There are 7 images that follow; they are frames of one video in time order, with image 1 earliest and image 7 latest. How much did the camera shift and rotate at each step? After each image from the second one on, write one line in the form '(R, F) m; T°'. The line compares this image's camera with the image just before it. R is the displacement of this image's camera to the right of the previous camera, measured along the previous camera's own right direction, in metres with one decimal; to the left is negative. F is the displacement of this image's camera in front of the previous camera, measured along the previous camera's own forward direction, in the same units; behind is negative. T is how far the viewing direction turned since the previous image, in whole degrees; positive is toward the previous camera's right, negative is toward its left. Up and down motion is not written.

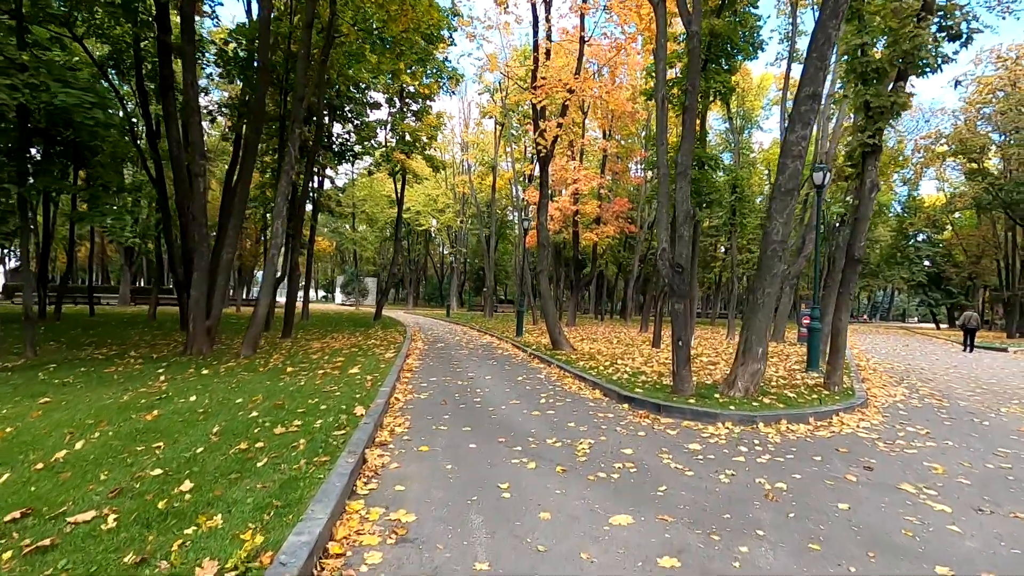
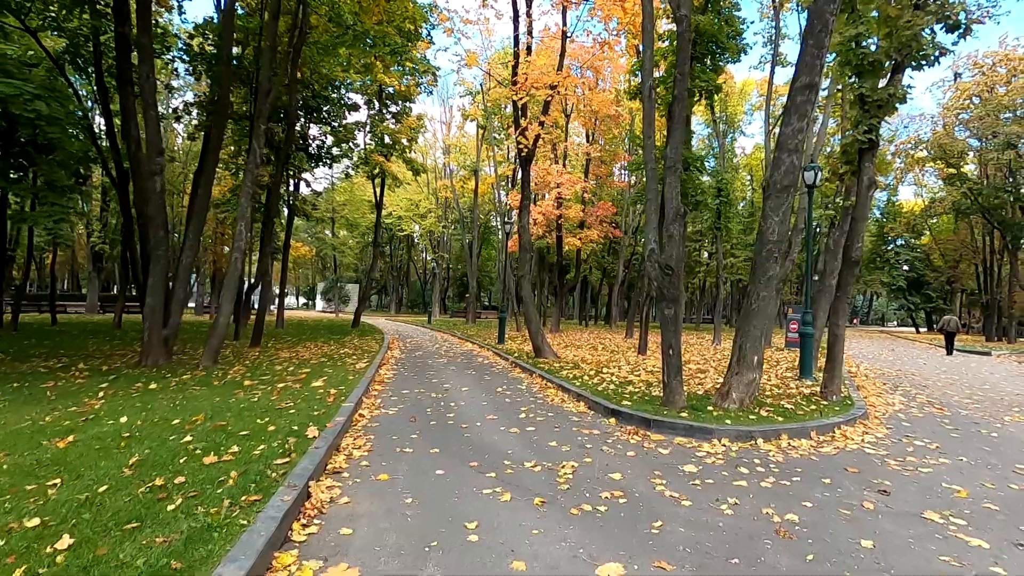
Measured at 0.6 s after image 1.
(+0.1, +0.6) m; +2°
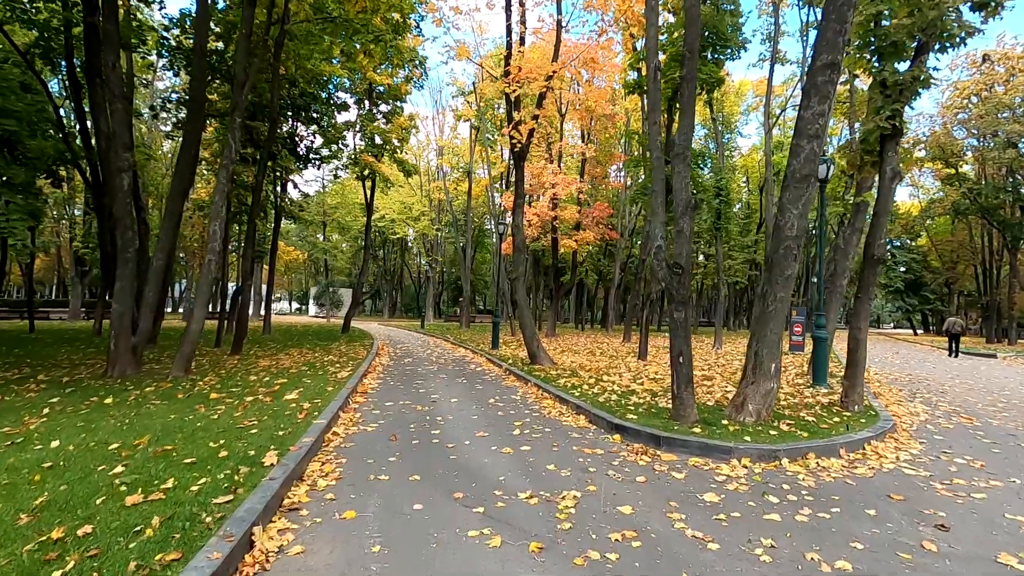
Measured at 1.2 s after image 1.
(0.0, +0.7) m; +1°
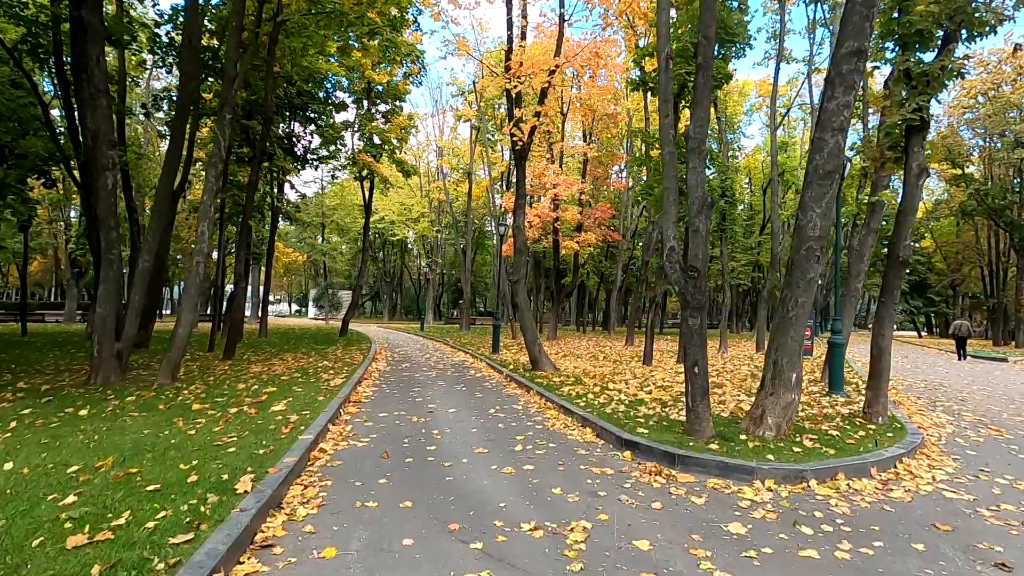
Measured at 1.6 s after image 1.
(0.0, +0.5) m; 0°
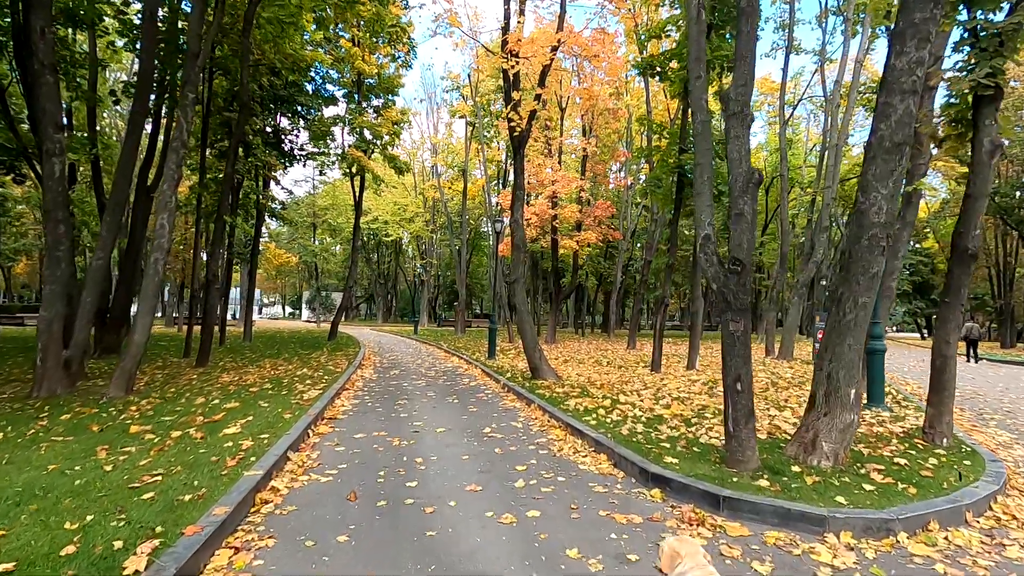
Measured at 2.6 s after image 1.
(0.0, +1.1) m; 0°
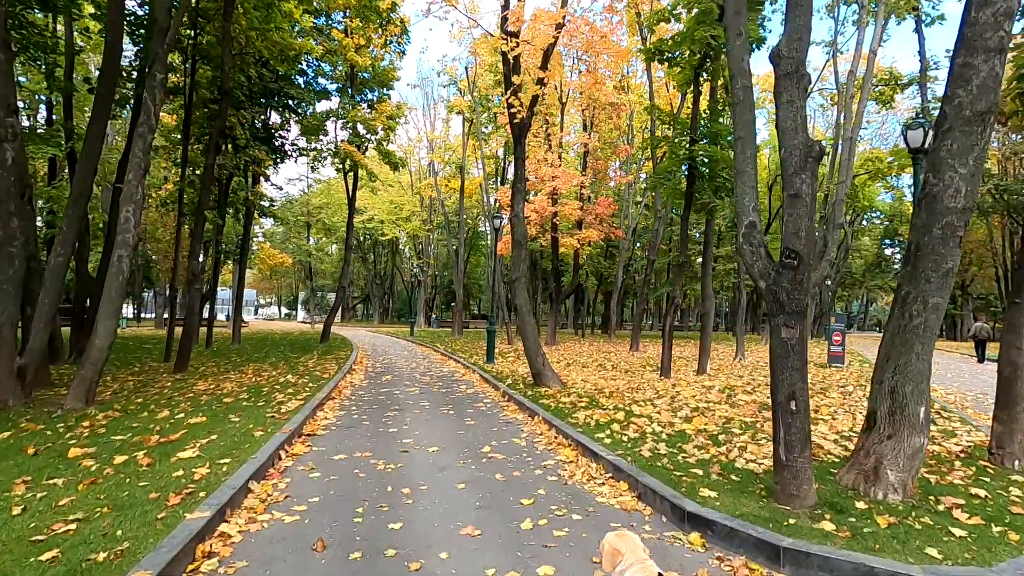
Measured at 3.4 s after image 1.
(-0.1, +0.8) m; 0°
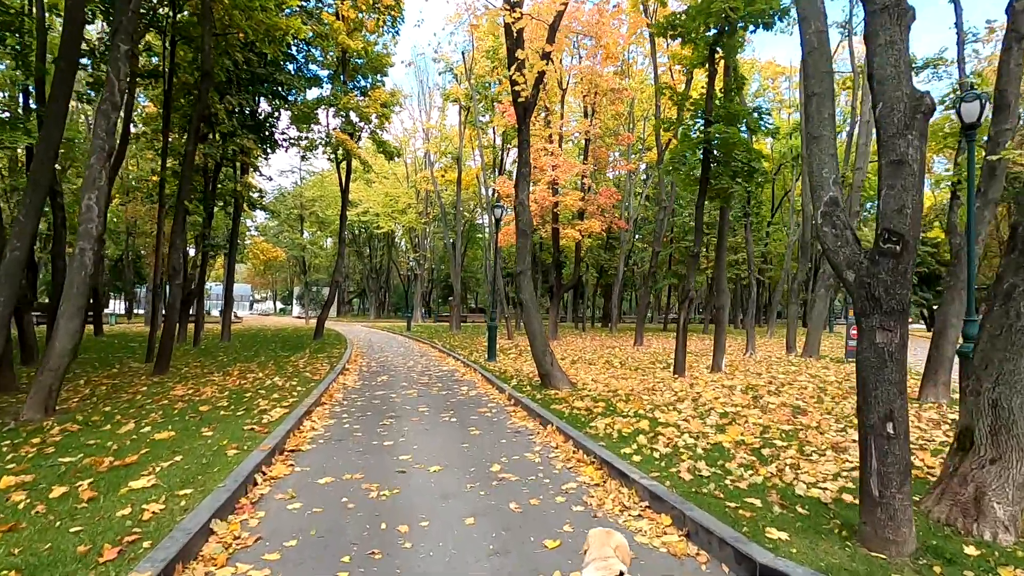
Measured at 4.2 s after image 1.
(-0.2, +0.8) m; 0°
